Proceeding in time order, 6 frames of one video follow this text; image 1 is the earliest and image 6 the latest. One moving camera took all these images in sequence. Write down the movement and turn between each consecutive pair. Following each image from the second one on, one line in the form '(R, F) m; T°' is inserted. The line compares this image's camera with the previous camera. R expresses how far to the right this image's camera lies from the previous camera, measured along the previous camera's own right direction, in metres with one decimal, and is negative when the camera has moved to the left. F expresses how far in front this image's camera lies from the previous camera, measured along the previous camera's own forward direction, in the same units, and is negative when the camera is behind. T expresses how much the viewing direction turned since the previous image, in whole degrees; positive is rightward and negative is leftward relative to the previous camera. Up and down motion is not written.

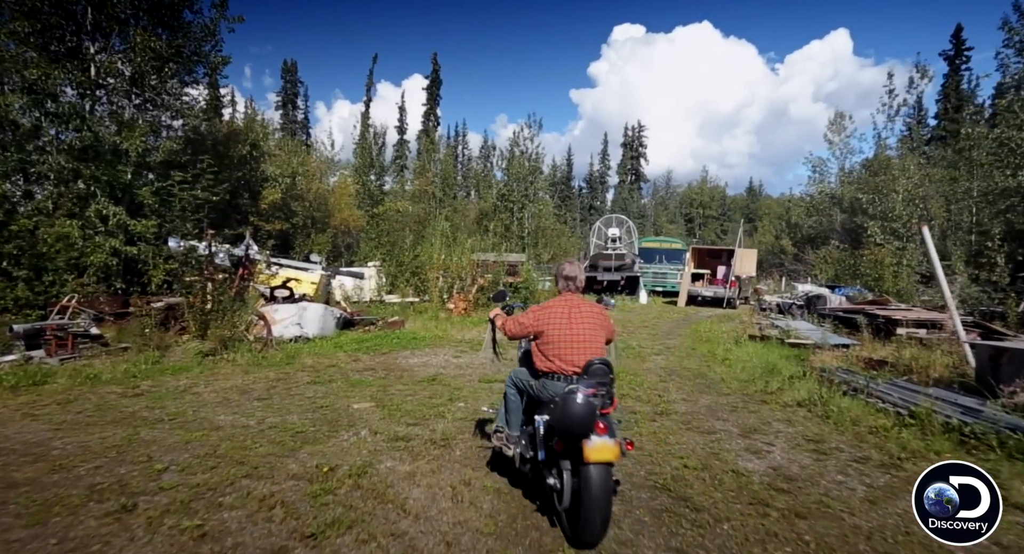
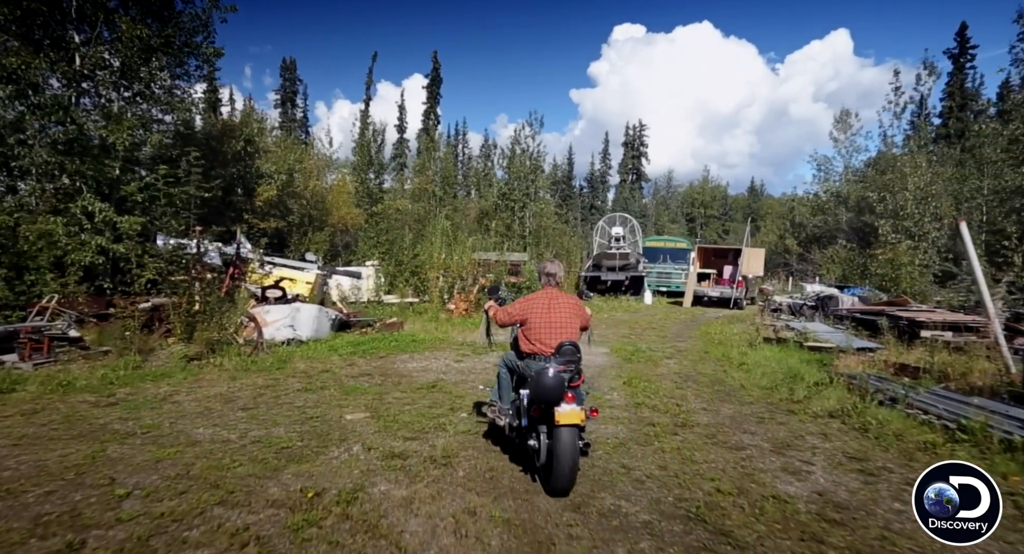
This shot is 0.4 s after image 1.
(-0.1, +0.5) m; 0°
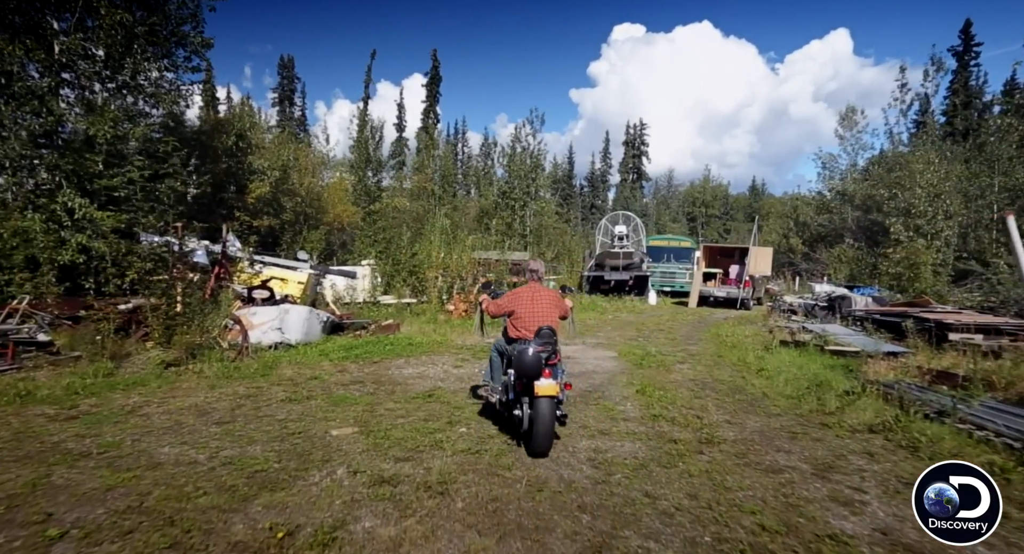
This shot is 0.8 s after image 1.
(0.0, +0.5) m; 0°
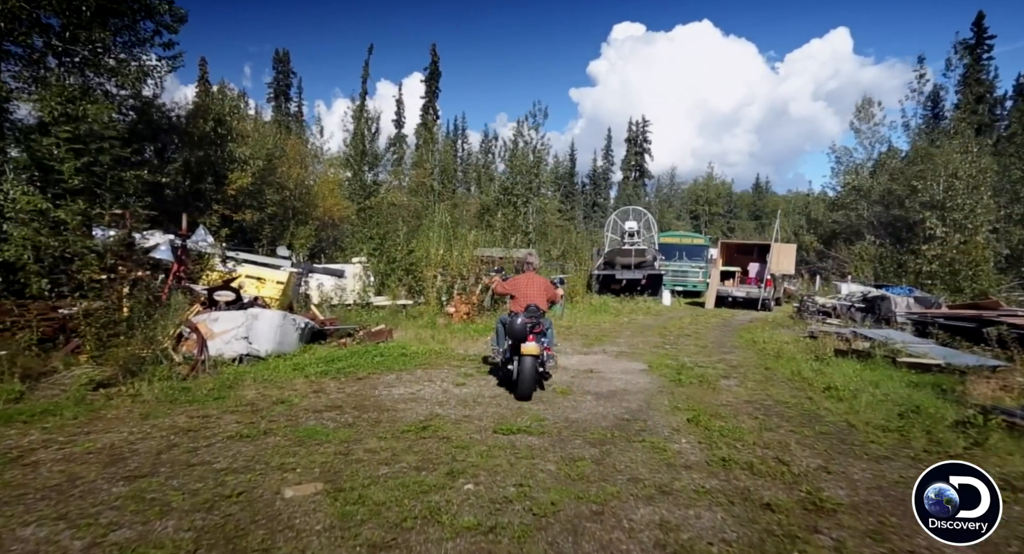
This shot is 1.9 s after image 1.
(-0.2, +1.3) m; 0°
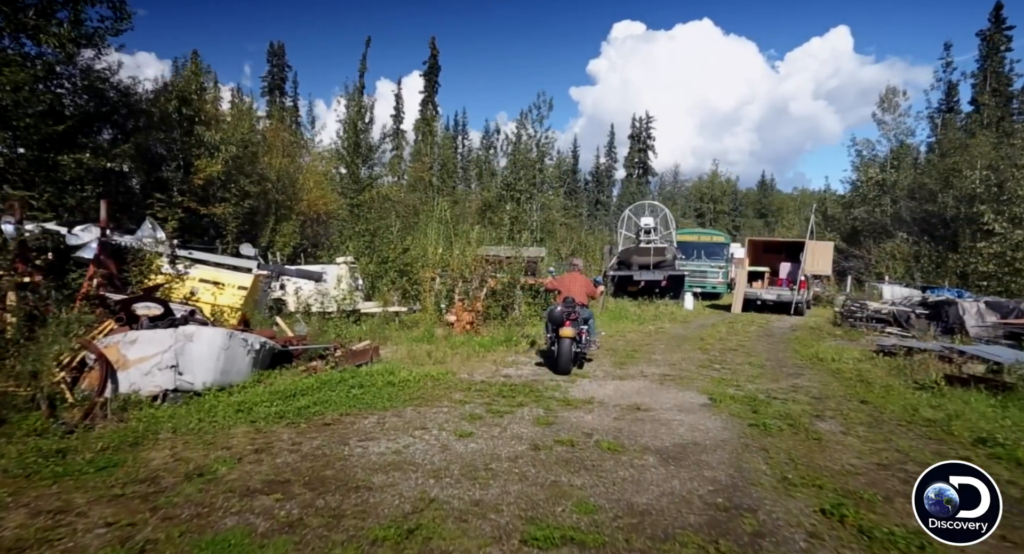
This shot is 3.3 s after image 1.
(-0.2, +1.8) m; 0°
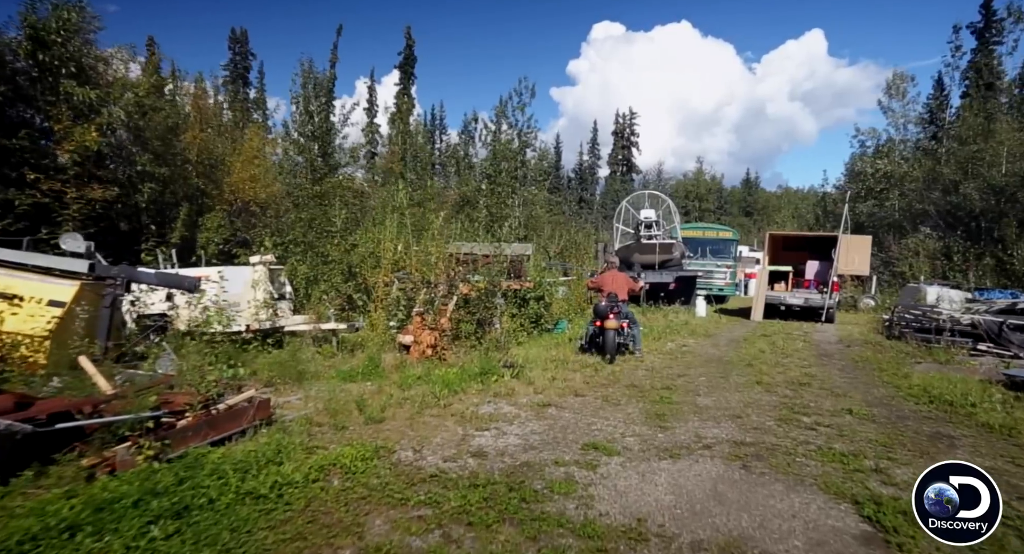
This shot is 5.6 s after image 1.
(+0.1, +2.9) m; +2°
